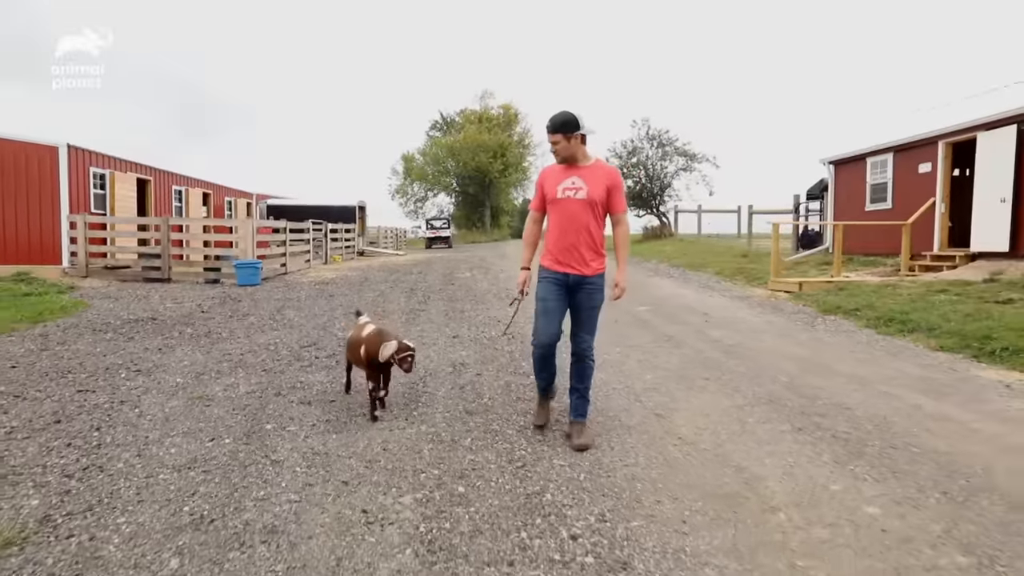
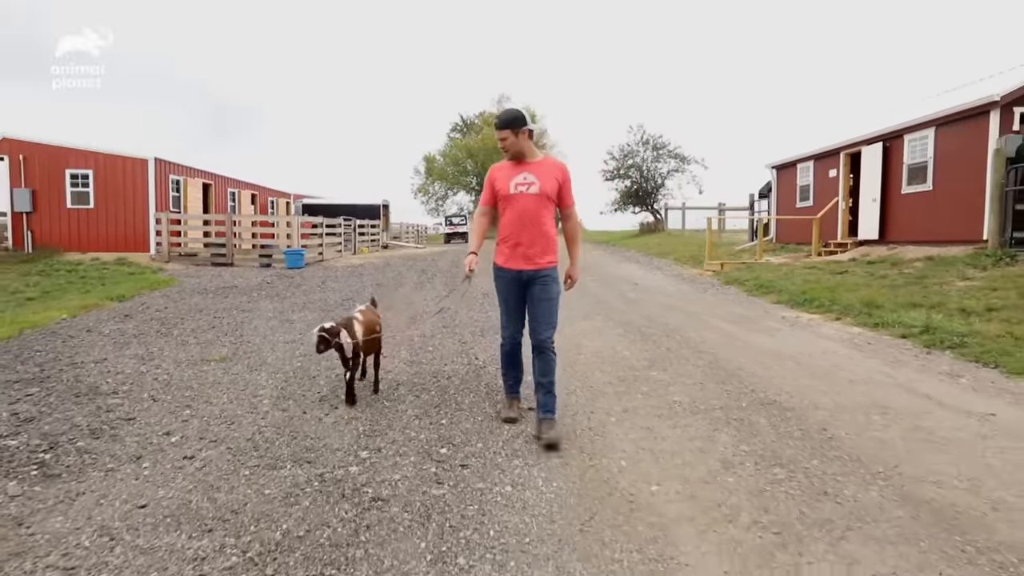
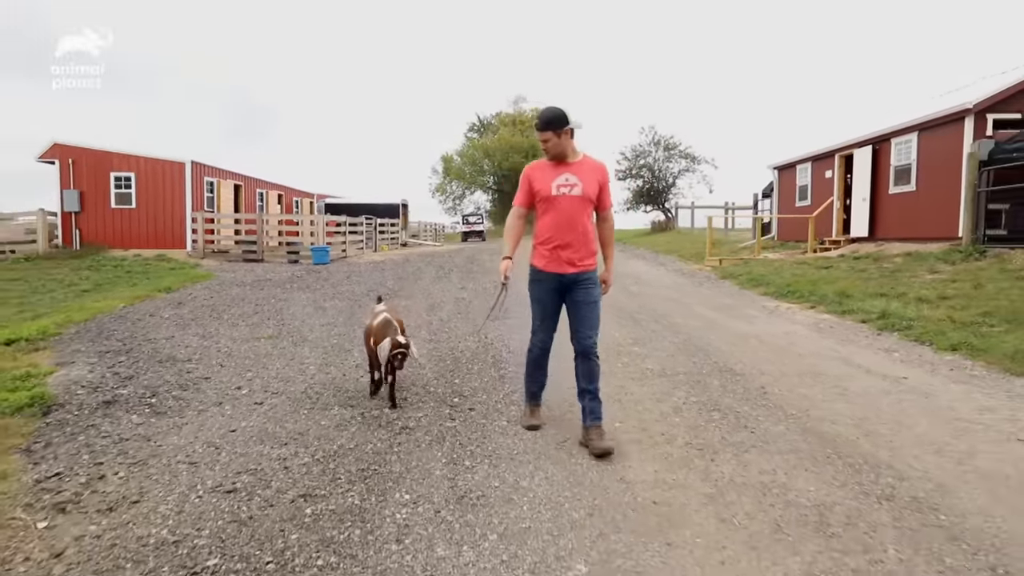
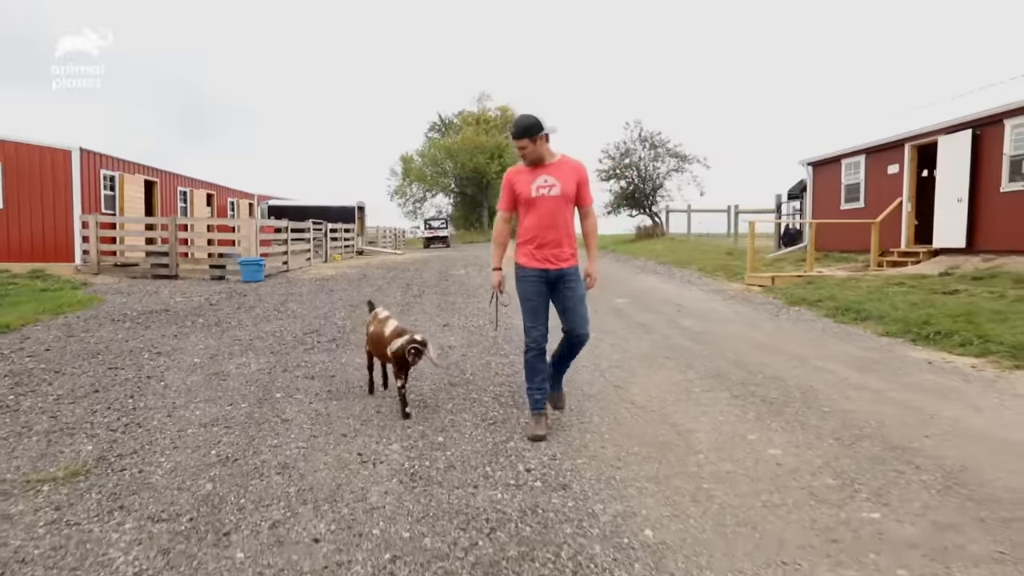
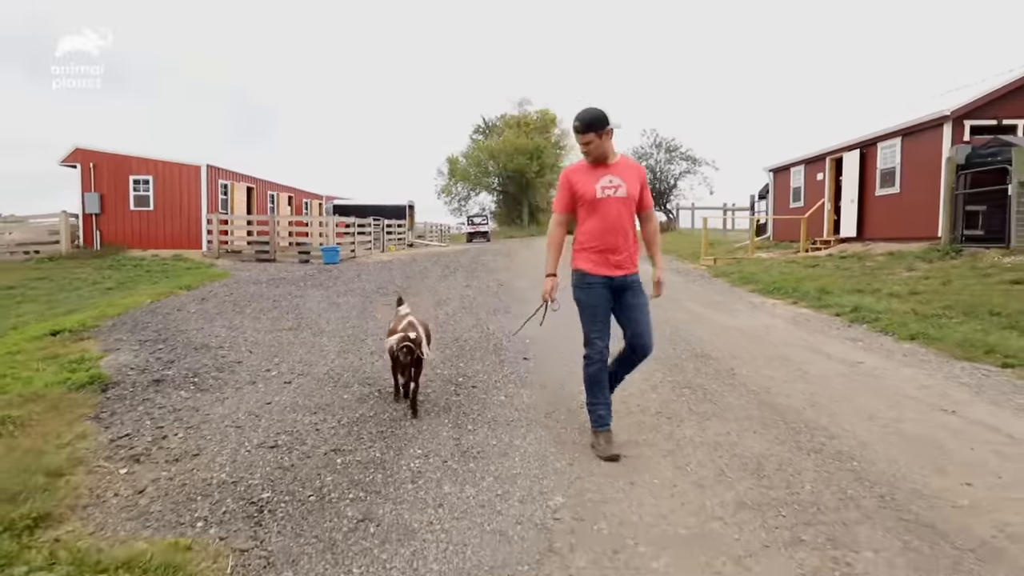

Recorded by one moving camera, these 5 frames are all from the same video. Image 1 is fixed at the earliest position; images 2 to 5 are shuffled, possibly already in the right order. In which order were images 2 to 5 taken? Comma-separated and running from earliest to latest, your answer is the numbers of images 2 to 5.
4, 2, 3, 5
